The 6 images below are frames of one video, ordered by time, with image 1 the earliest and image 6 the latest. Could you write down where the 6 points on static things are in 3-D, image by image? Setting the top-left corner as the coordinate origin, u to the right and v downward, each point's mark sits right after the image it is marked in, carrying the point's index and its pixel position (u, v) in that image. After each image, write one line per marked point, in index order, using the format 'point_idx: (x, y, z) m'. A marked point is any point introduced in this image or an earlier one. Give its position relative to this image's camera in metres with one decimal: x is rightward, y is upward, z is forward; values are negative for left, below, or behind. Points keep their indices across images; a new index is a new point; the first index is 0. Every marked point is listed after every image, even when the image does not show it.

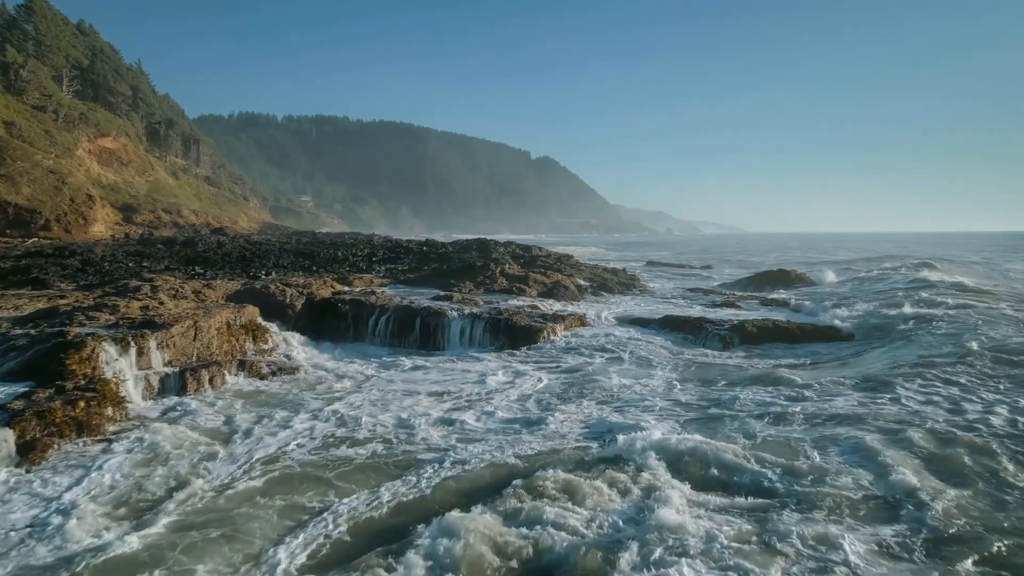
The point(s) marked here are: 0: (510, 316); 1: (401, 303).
0: (-0.1, -0.9, +15.8) m
1: (-3.7, -0.5, +16.3) m
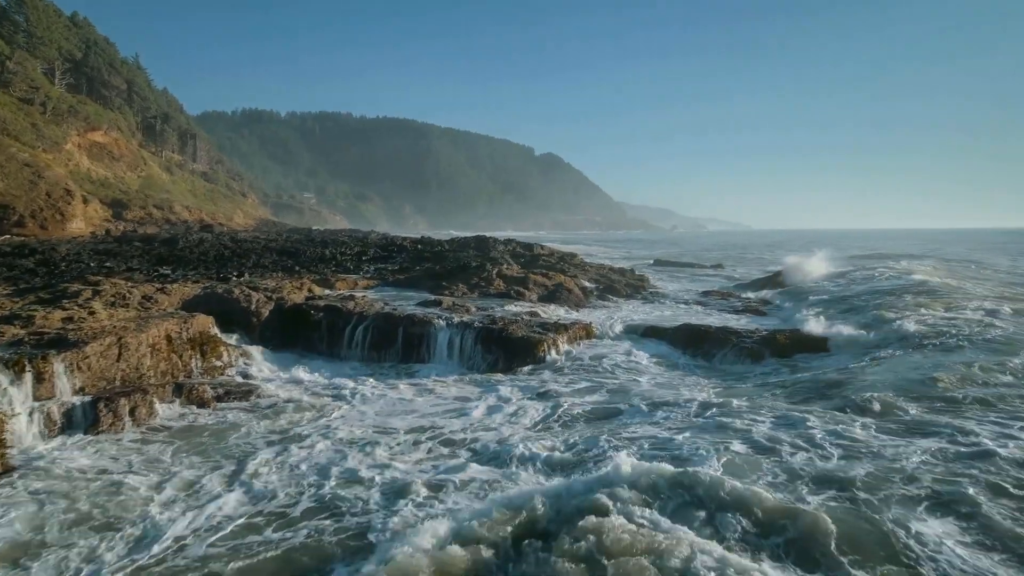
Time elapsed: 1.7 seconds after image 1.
0: (-0.2, -1.0, +13.9) m
1: (-3.8, -0.7, +14.4) m
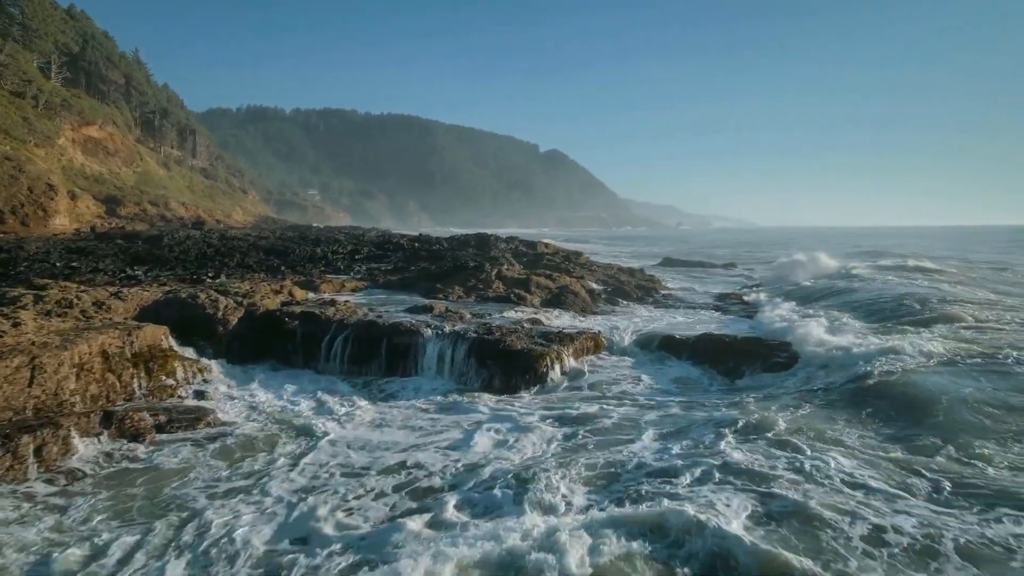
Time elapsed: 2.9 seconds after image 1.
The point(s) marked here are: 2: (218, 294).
0: (-0.2, -1.2, +12.3) m
1: (-3.9, -0.8, +12.8) m
2: (-7.9, -0.1, +13.2) m
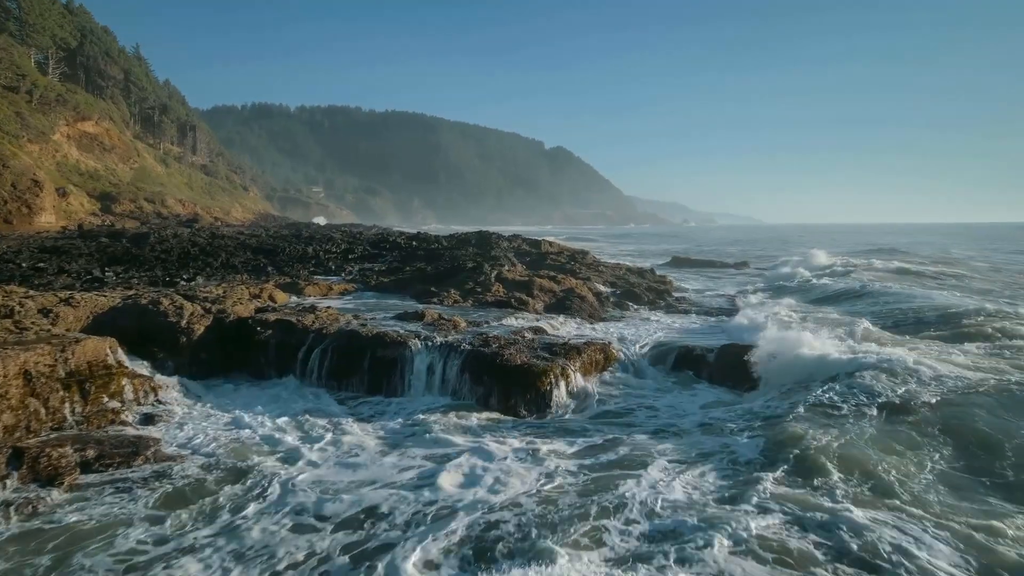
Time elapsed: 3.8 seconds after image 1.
0: (-0.3, -1.3, +10.9) m
1: (-3.9, -0.9, +11.5) m
2: (-8.0, -0.3, +11.8) m
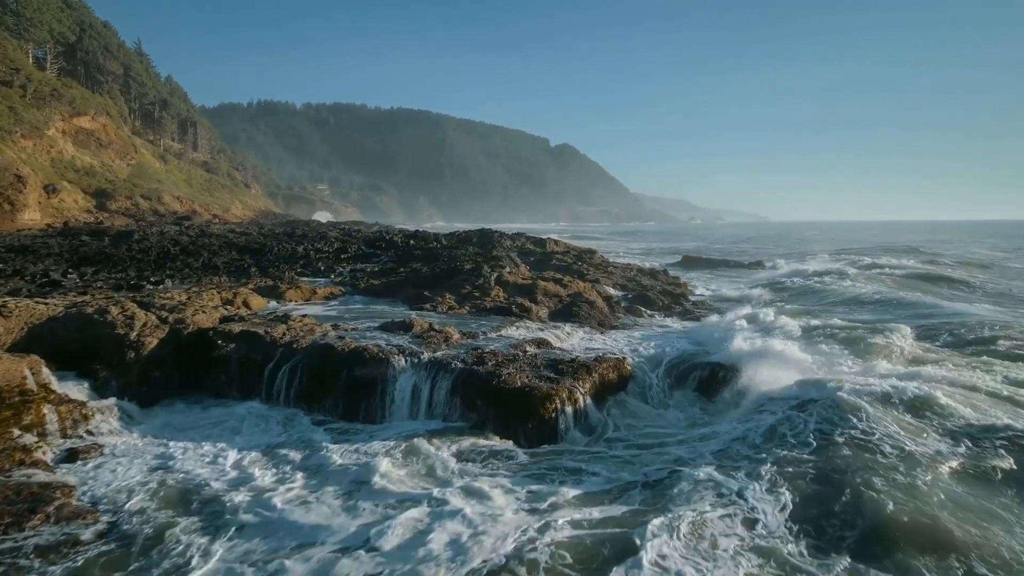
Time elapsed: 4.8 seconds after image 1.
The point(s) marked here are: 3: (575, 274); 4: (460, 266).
0: (-0.3, -1.5, +9.3) m
1: (-3.9, -1.1, +10.0) m
2: (-8.0, -0.4, +10.4) m
3: (+2.5, +0.6, +19.3) m
4: (-1.8, +0.8, +16.9) m
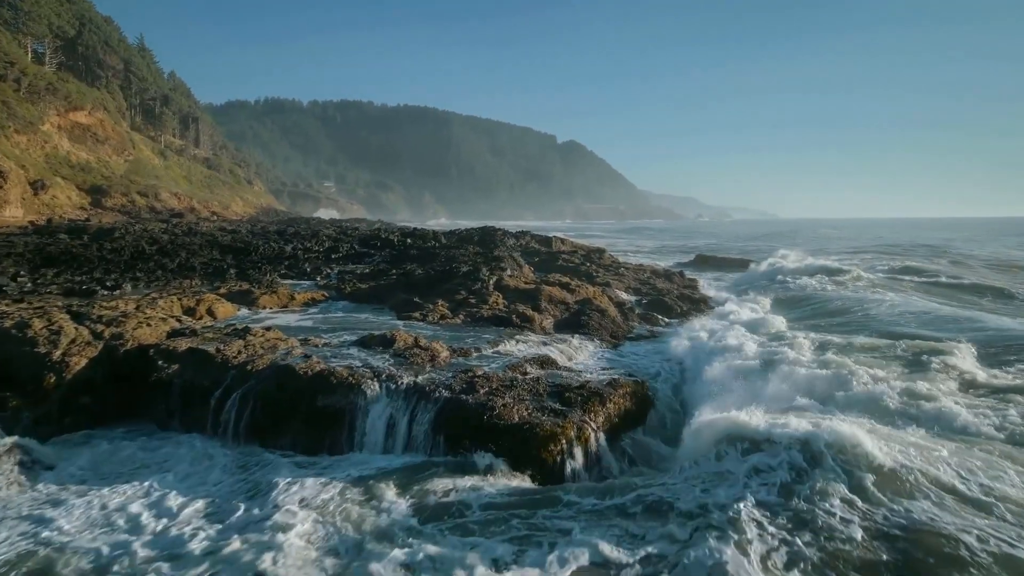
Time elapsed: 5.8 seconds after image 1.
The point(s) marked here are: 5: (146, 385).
0: (-0.3, -1.7, +7.7) m
1: (-3.9, -1.2, +8.4) m
2: (-8.0, -0.6, +8.8) m
3: (+2.6, +0.4, +17.6) m
4: (-1.7, +0.6, +15.3) m
5: (-6.2, -1.6, +8.2) m
